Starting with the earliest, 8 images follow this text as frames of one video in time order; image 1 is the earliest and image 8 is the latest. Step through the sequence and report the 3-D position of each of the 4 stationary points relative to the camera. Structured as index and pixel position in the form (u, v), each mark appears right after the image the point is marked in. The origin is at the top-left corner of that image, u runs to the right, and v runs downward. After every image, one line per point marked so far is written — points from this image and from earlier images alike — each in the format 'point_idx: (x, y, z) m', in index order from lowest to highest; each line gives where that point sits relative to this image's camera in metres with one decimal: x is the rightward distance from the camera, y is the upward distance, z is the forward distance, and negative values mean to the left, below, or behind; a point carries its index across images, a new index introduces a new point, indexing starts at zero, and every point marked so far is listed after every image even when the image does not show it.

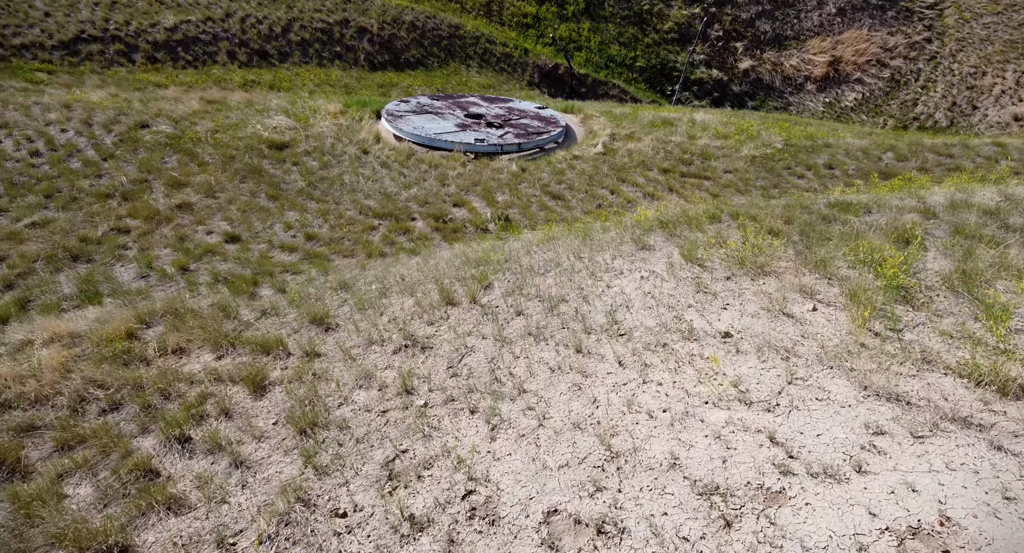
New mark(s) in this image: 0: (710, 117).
0: (+4.4, +3.5, +15.5) m
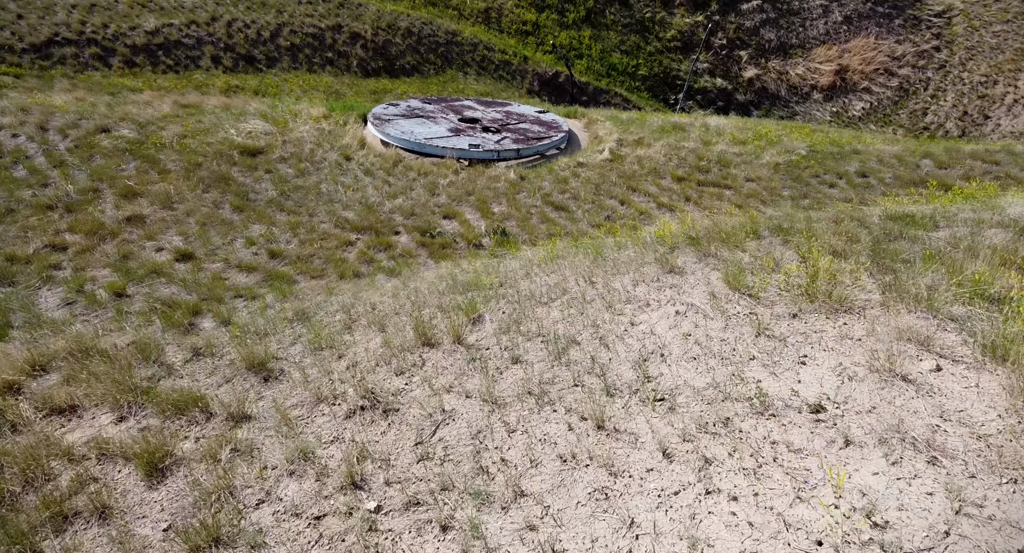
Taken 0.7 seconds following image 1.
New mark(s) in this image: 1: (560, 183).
0: (+4.3, +3.2, +14.3) m
1: (+0.7, +1.4, +10.6) m
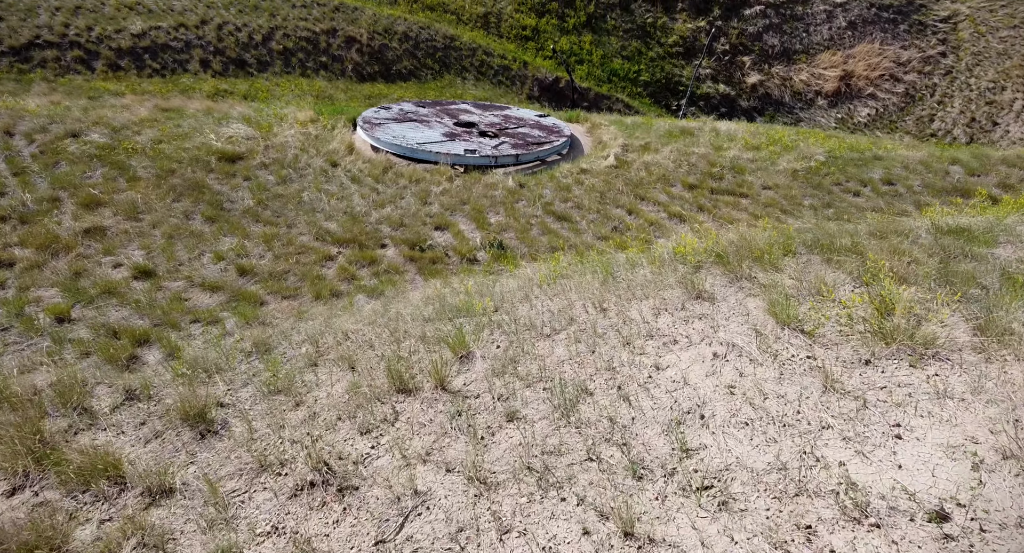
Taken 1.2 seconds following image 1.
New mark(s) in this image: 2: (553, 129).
0: (+4.3, +2.9, +13.6) m
1: (+0.7, +1.2, +9.8) m
2: (+0.7, +2.6, +12.4) m
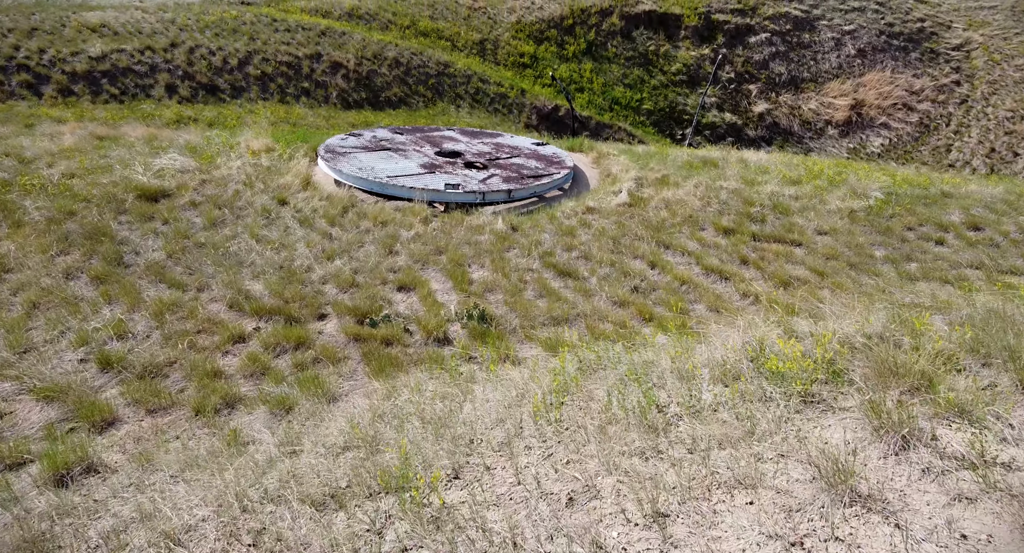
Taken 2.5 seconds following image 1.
0: (+4.2, +2.0, +11.6) m
1: (+0.6, +0.4, +7.8) m
2: (+0.6, +1.8, +10.4) m
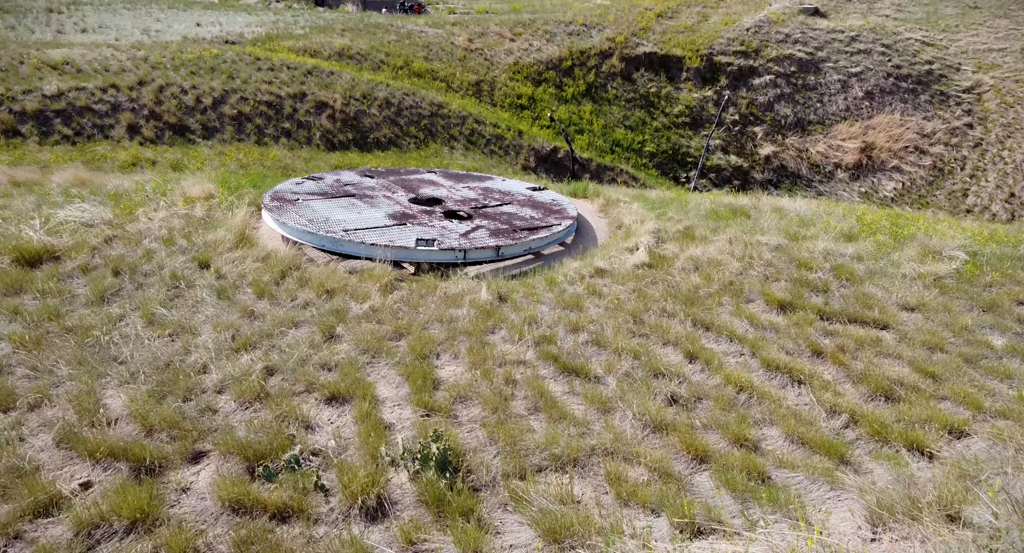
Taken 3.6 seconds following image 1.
0: (+4.1, +1.0, +9.8) m
1: (+0.5, -0.3, +5.9) m
2: (+0.5, +0.8, +8.6) m
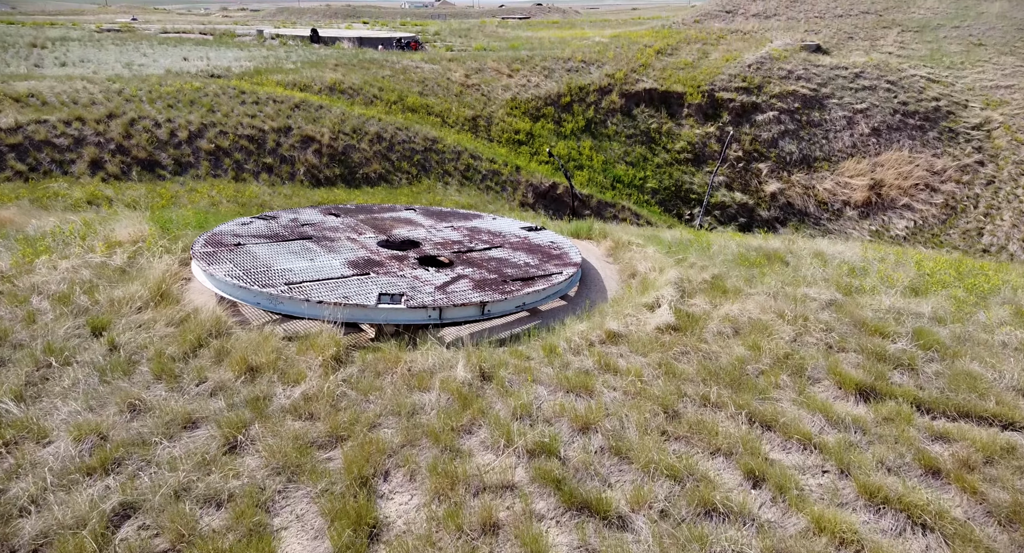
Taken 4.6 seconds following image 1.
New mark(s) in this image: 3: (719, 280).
0: (+4.0, +0.3, +8.4) m
1: (+0.4, -0.8, +4.4) m
2: (+0.4, +0.2, +7.1) m
3: (+2.0, 0.0, +6.7) m
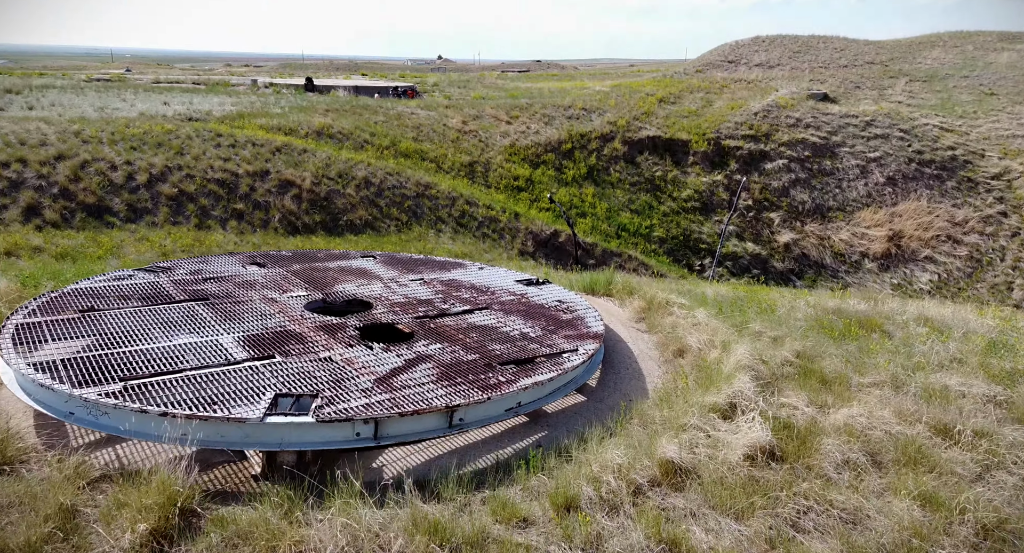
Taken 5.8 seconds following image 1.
0: (+3.9, -0.3, +6.3) m
1: (+0.3, -1.1, +2.2) m
2: (+0.3, -0.3, +5.0) m
3: (+1.9, -0.6, +4.6) m
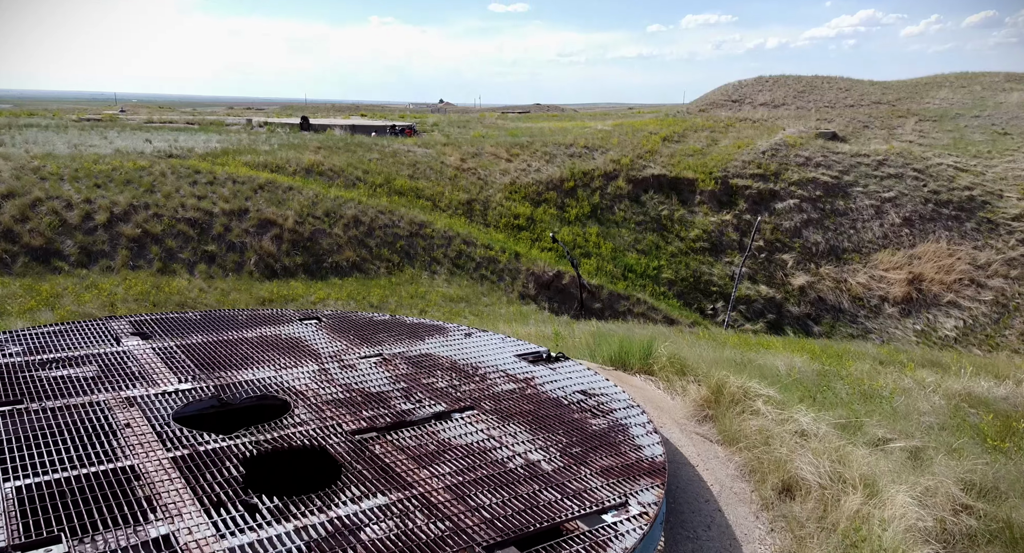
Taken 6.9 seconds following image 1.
0: (+3.9, -0.8, +4.5) m
1: (+0.3, -1.3, +0.4) m
2: (+0.3, -0.7, +3.3) m
3: (+1.9, -0.9, +2.8) m
